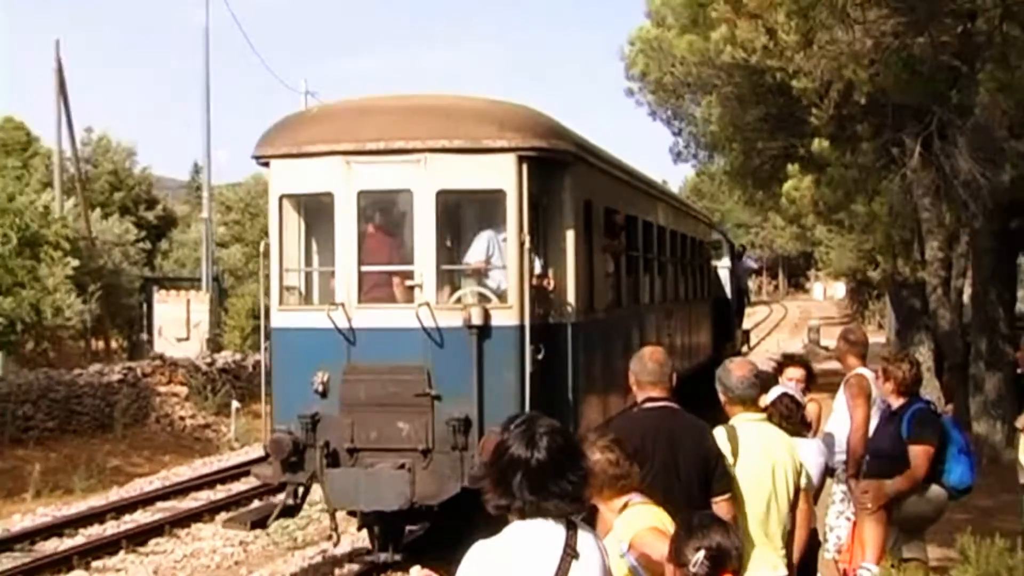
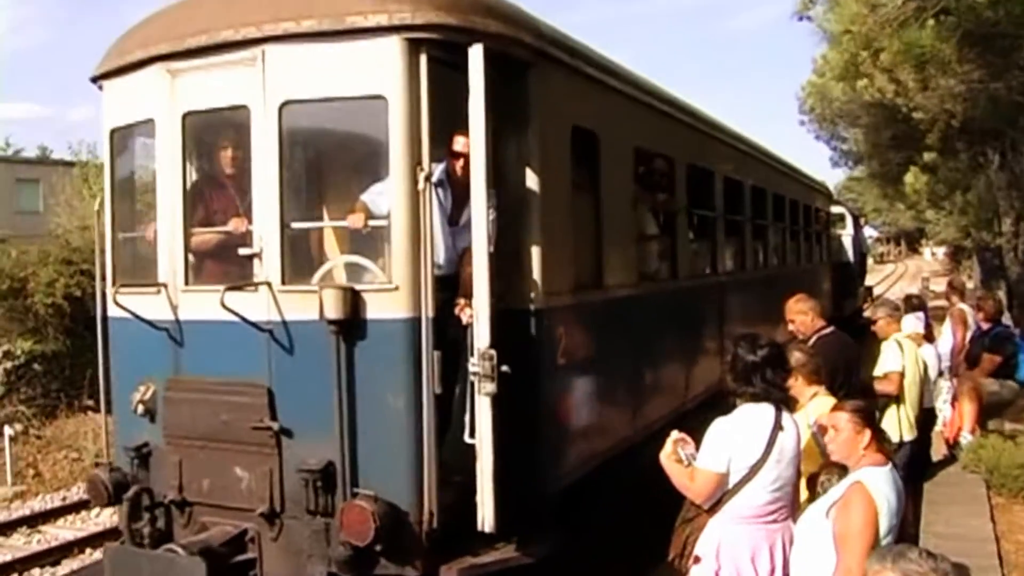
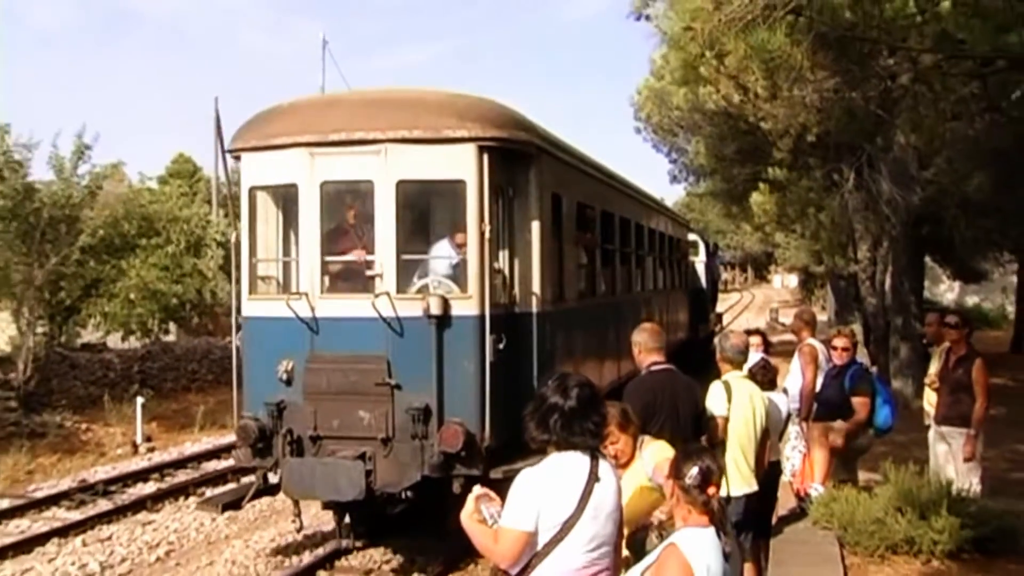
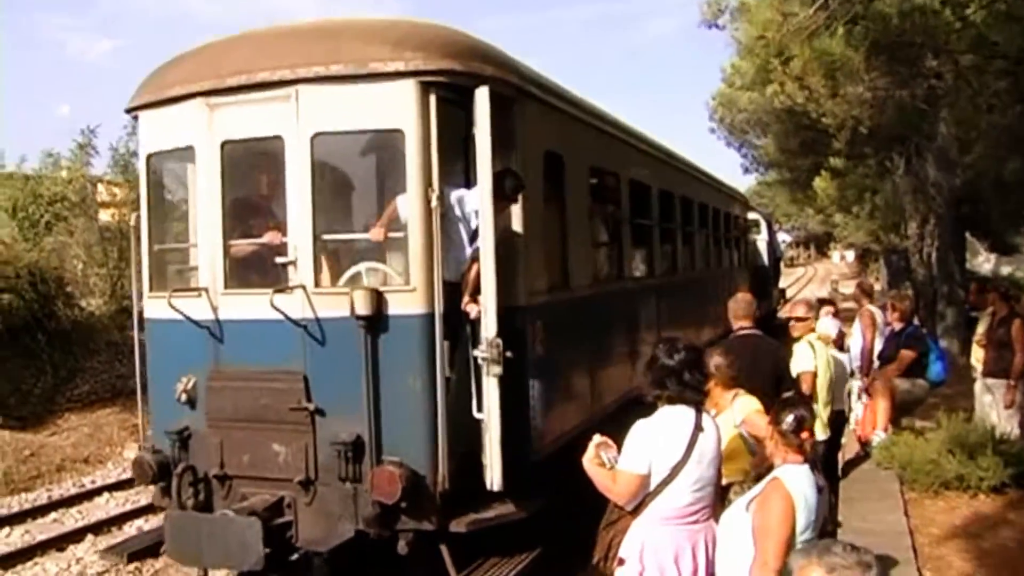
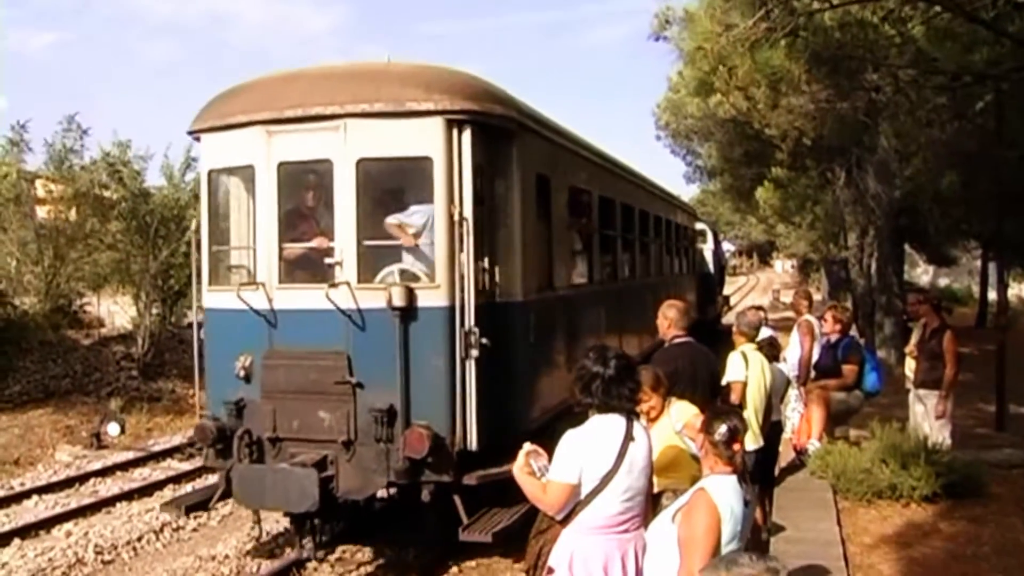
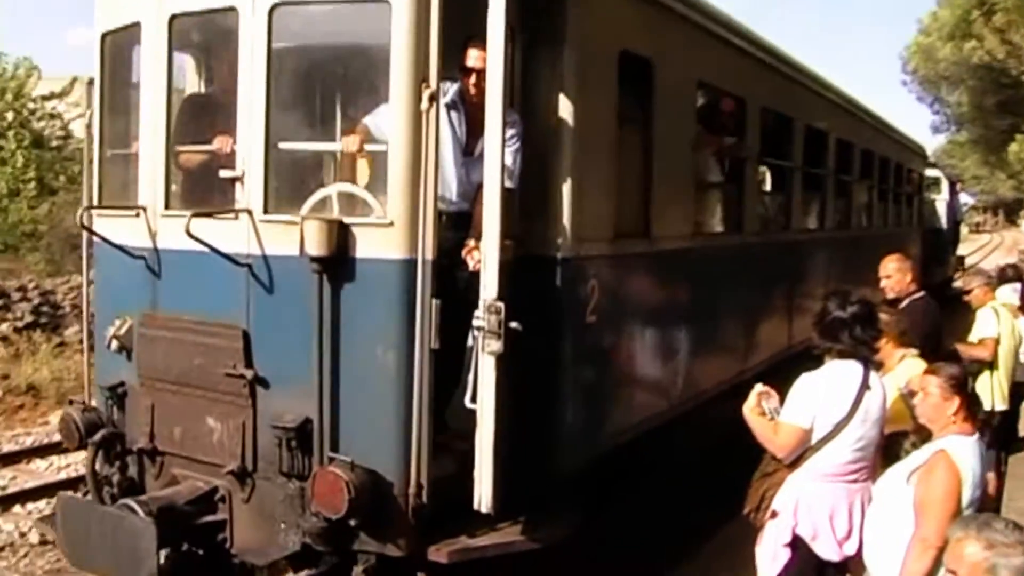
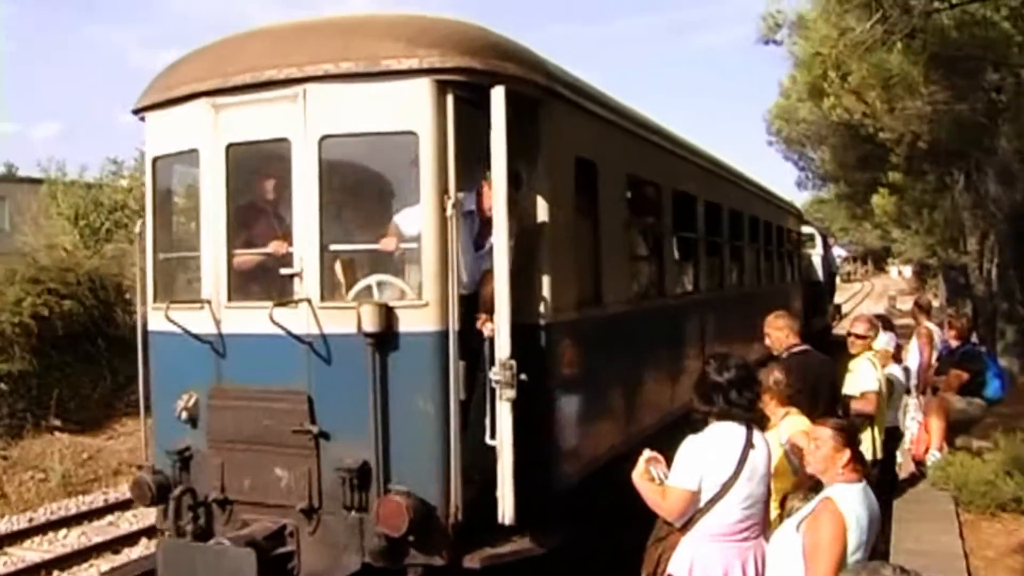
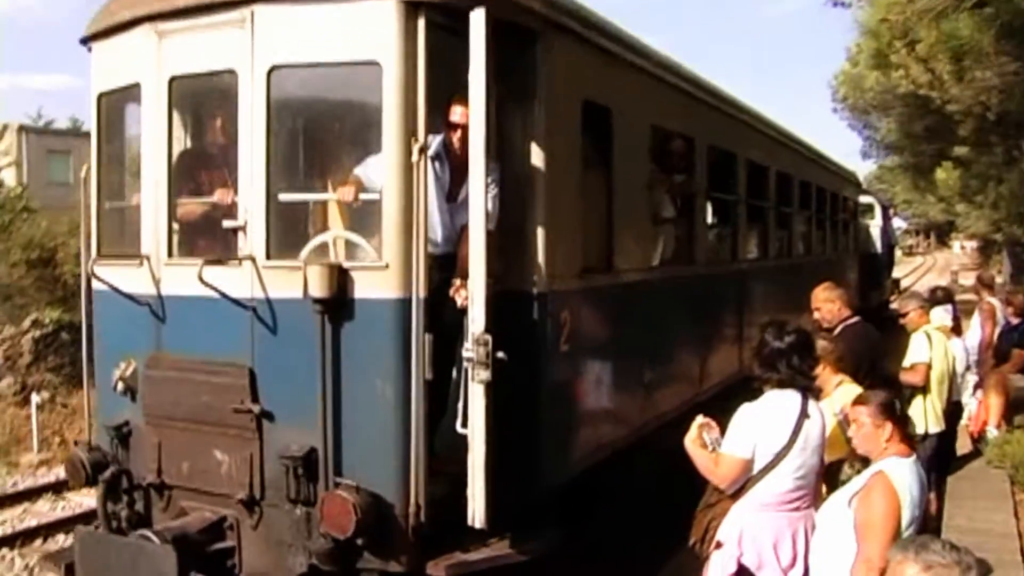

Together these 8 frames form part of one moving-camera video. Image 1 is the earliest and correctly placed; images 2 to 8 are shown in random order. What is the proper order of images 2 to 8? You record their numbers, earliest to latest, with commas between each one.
3, 5, 4, 7, 2, 8, 6
